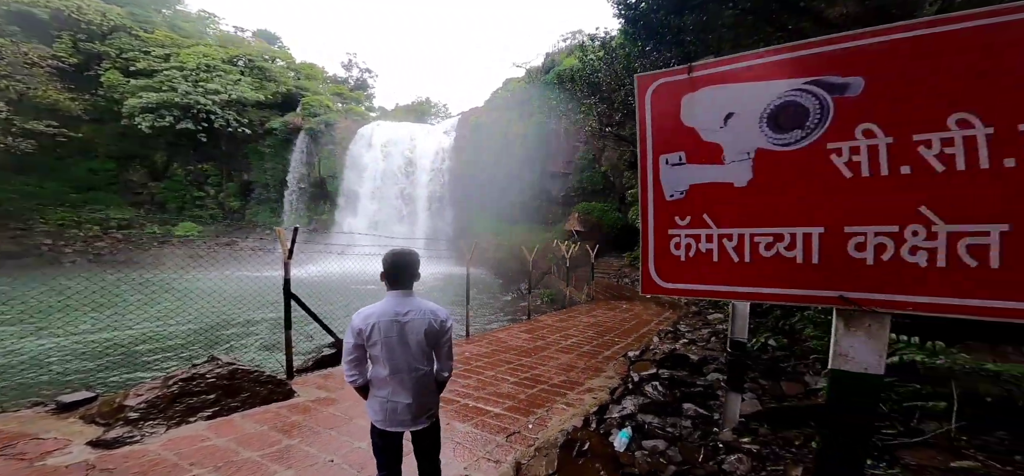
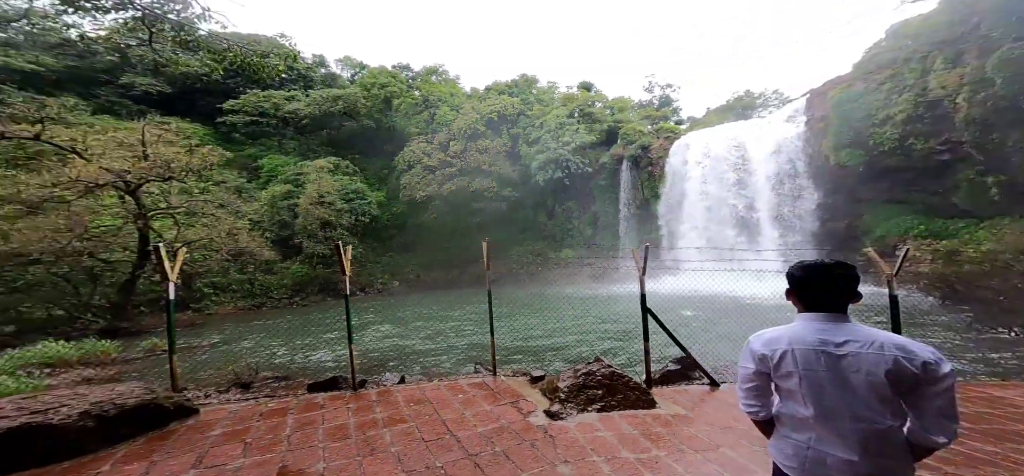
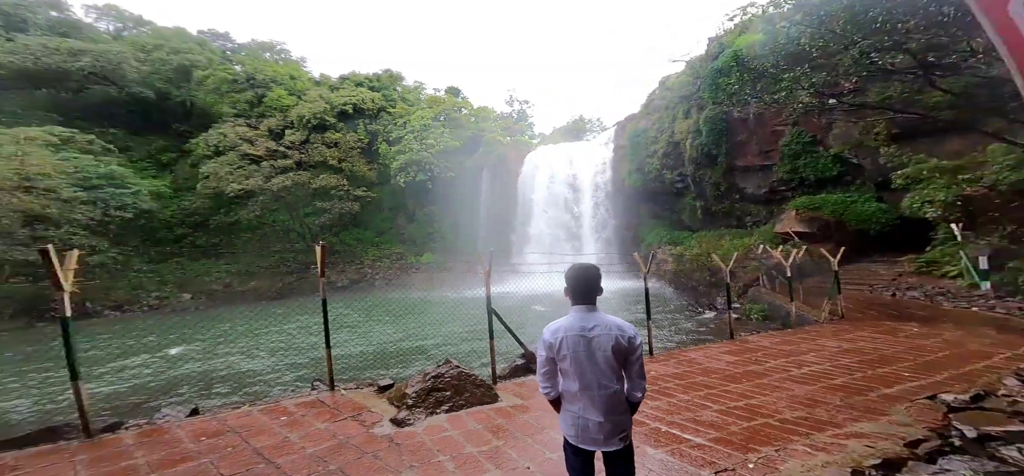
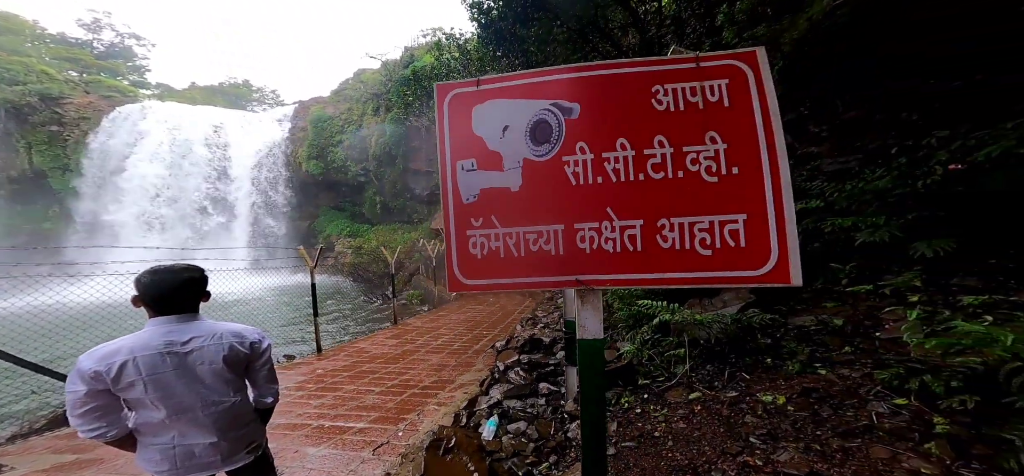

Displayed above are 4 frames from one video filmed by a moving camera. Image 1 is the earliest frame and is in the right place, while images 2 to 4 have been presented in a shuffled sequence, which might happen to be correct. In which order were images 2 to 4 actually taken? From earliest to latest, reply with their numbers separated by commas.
4, 3, 2
